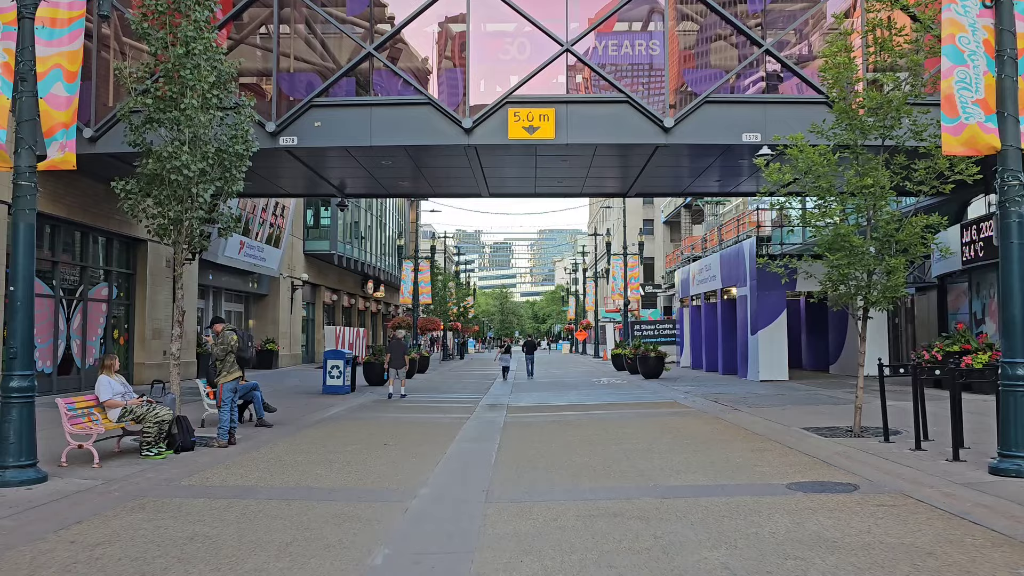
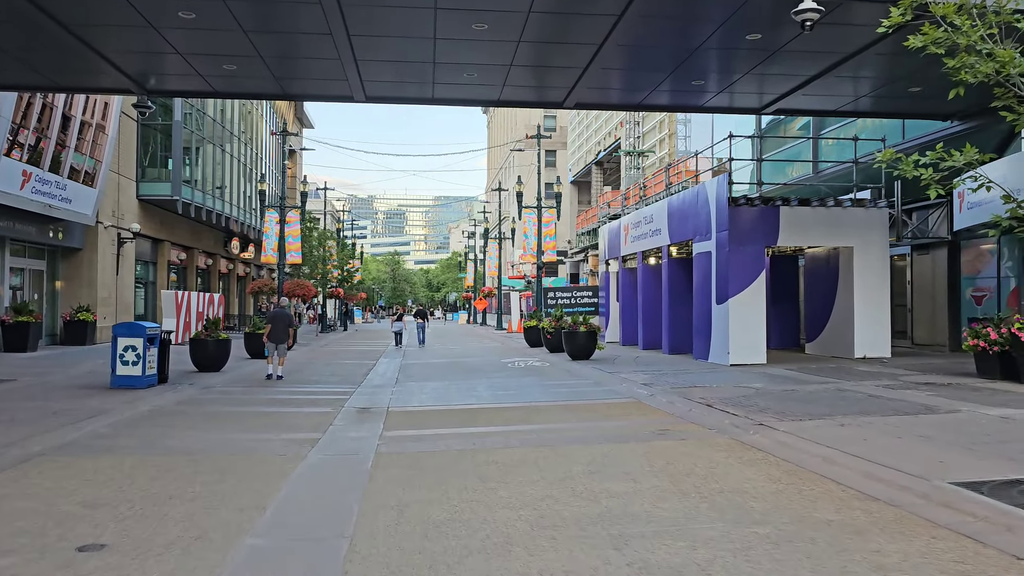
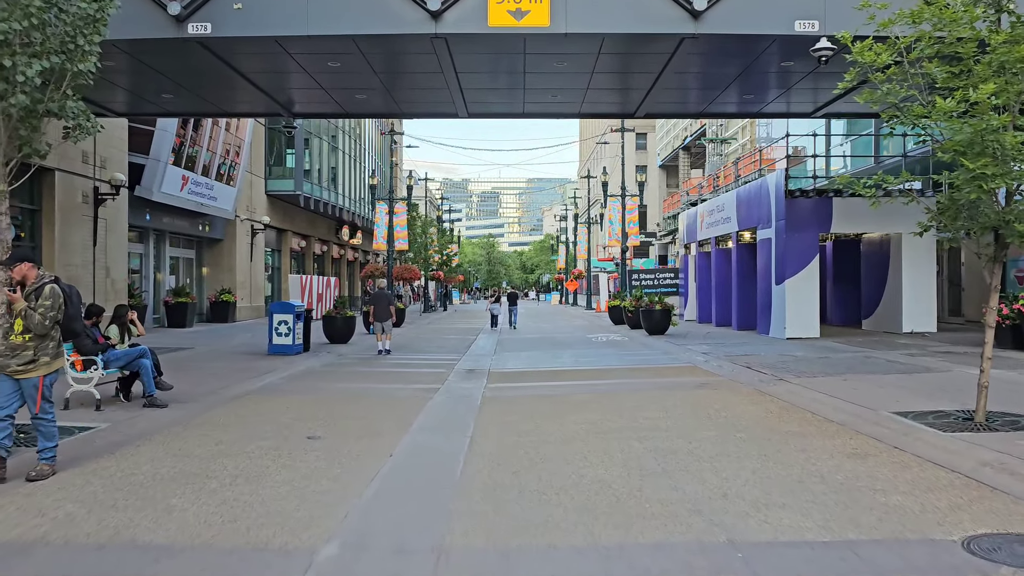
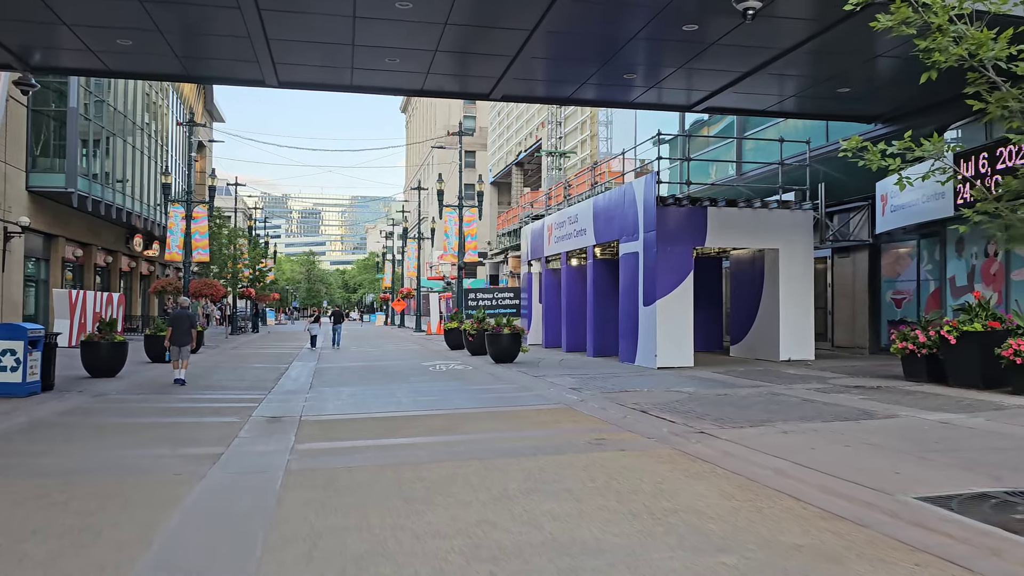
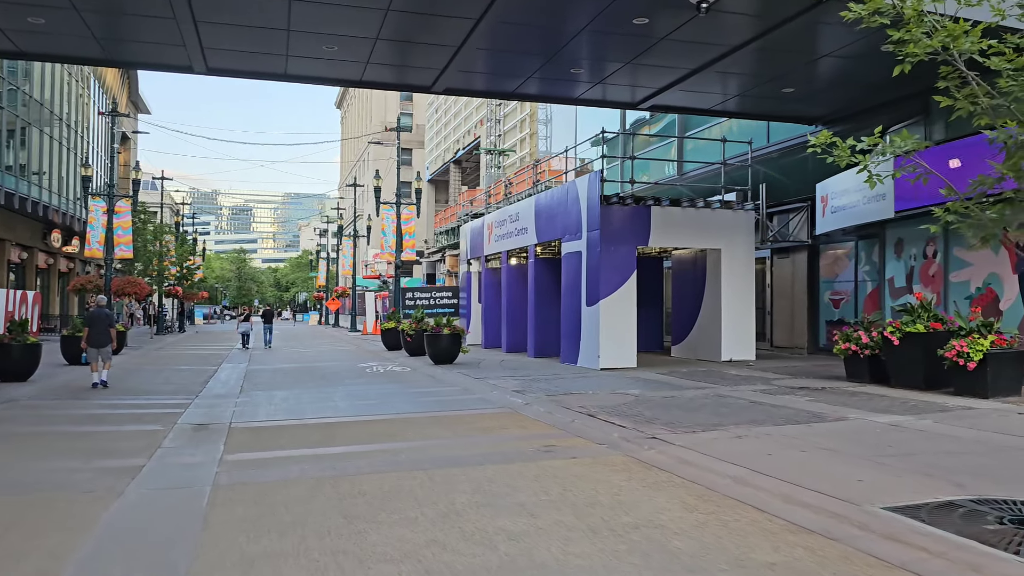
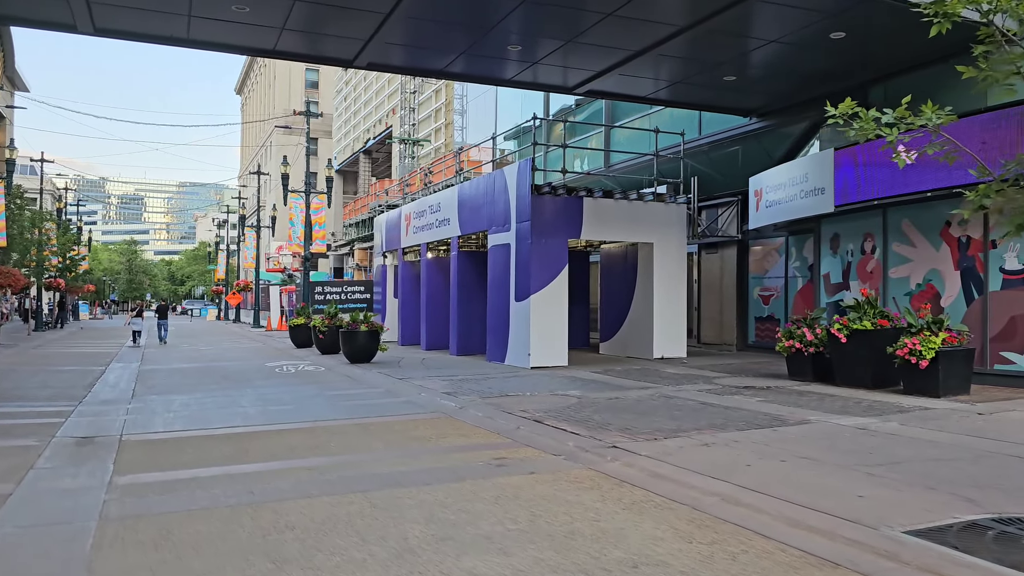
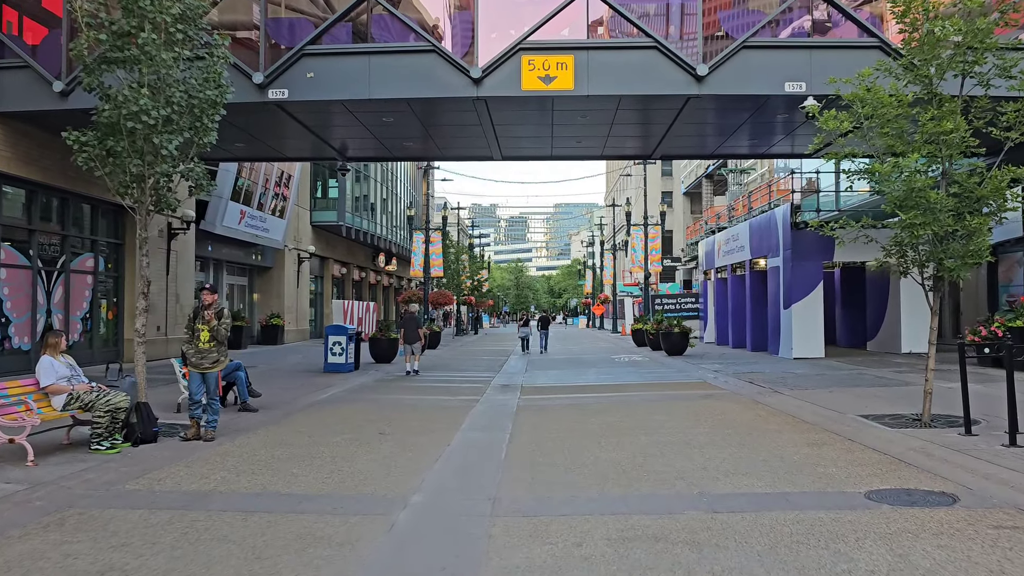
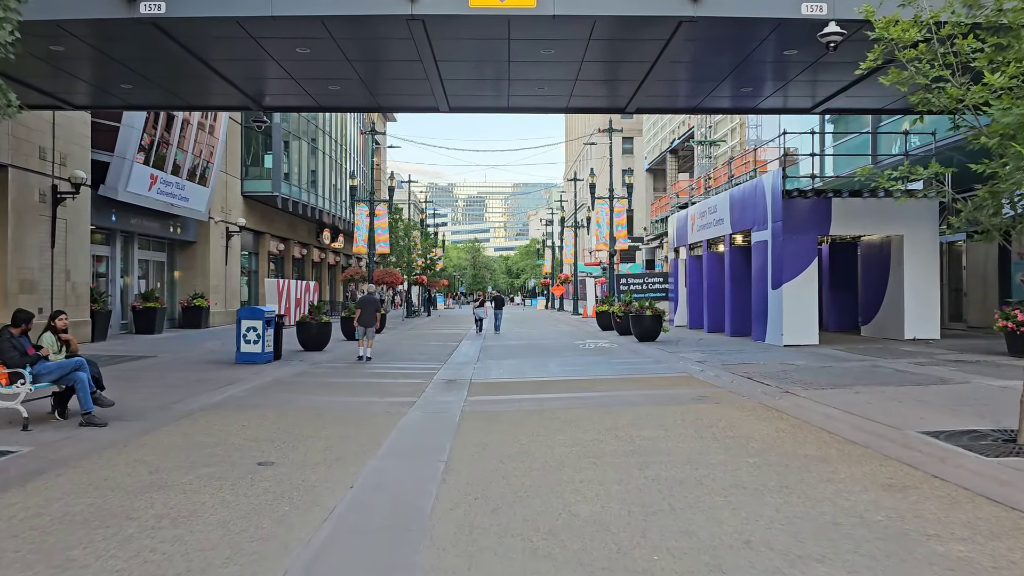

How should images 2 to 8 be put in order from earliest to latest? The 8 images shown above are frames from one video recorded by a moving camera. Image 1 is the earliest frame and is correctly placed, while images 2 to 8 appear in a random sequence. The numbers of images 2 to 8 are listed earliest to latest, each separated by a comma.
7, 3, 8, 2, 4, 5, 6
